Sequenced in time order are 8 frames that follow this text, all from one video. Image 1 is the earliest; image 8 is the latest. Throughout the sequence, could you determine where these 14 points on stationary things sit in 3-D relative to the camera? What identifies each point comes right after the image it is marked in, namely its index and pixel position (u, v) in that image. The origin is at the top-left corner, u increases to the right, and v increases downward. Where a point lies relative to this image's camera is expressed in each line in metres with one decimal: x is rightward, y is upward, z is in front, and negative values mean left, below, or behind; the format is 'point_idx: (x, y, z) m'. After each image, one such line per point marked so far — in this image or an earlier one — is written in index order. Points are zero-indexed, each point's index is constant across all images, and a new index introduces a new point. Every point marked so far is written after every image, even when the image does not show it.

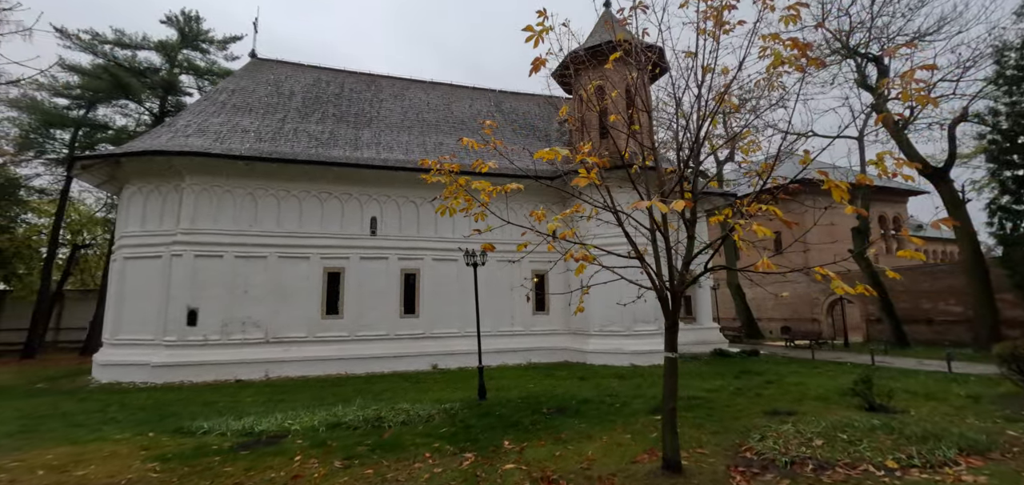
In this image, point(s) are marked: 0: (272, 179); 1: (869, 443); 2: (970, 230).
0: (-7.6, +2.0, +16.3) m
1: (+4.4, -2.5, +6.4) m
2: (+16.9, +0.6, +19.0) m
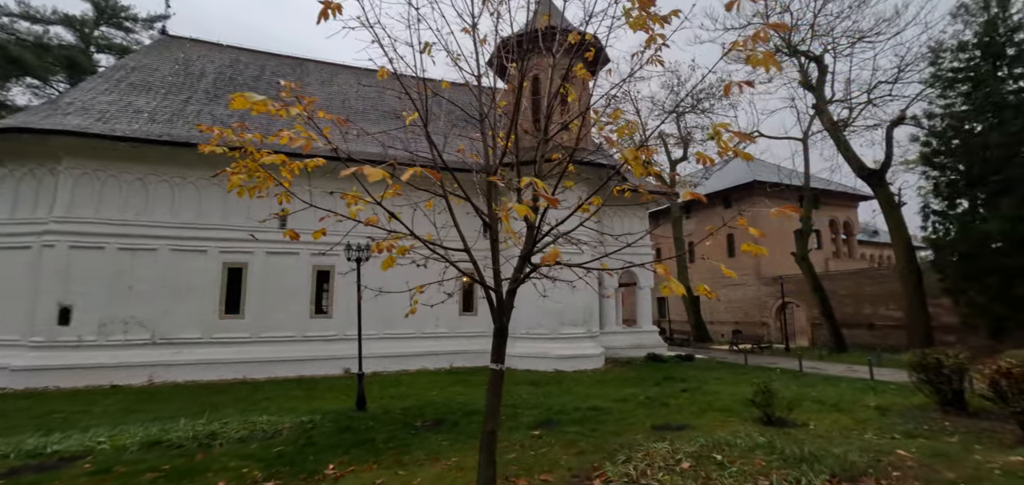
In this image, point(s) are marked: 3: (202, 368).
0: (-10.0, +2.3, +14.9) m
1: (+2.4, -2.4, +5.6) m
2: (+14.3, +0.4, +18.8) m
3: (-8.6, -3.5, +14.3) m
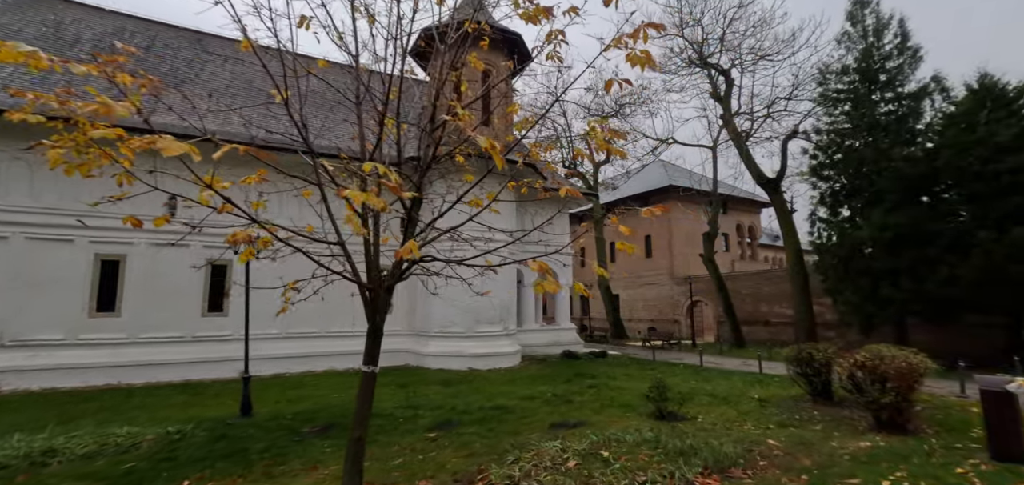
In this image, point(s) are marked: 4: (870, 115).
0: (-12.3, +2.5, +13.1) m
1: (+1.2, -2.4, +5.6) m
2: (+11.2, +0.3, +20.3) m
3: (-10.9, -3.2, +12.8) m
4: (+12.8, +4.5, +18.2) m
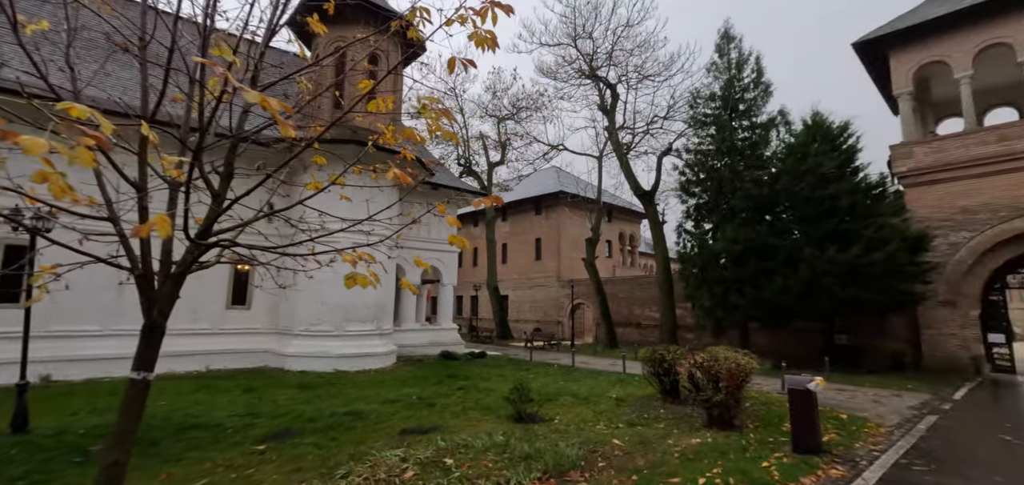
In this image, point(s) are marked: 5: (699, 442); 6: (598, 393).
0: (-15.0, +3.2, +10.0) m
1: (-0.5, -2.3, +5.3) m
2: (+6.5, 0.0, +21.8) m
3: (-13.8, -2.6, +9.9) m
4: (+8.6, +4.1, +20.0) m
5: (+2.1, -2.3, +5.9) m
6: (+1.7, -3.0, +10.2) m
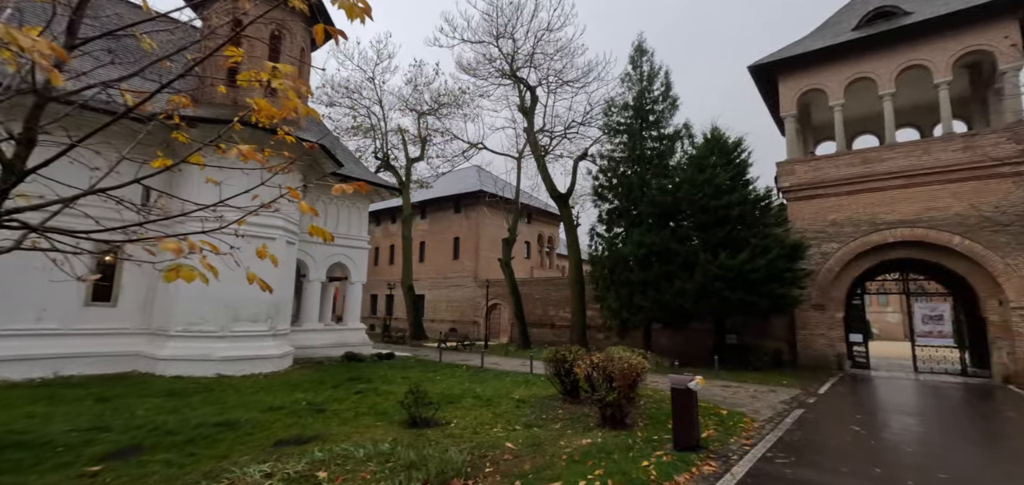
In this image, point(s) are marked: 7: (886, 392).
0: (-16.5, +3.6, +7.4) m
1: (-1.6, -2.3, +5.0) m
2: (+2.8, -0.2, +22.3) m
3: (-15.5, -2.3, +7.5) m
4: (+5.3, +3.9, +21.0) m
5: (+0.9, -2.3, +6.0) m
6: (-0.2, -3.0, +10.1) m
7: (+10.0, -3.9, +13.7) m
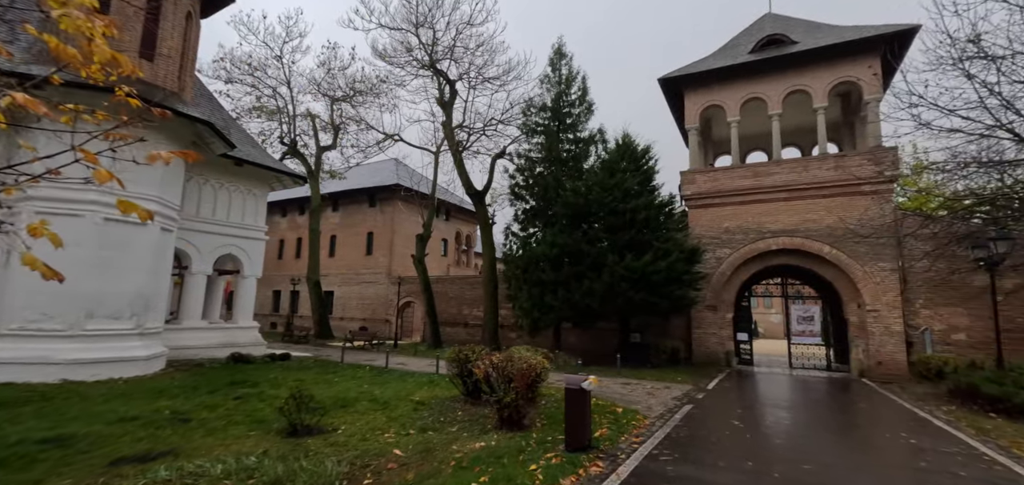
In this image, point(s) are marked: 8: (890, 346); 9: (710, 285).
0: (-17.6, +4.1, +4.5) m
1: (-2.7, -2.2, +4.5) m
2: (-1.0, -0.1, +22.3) m
3: (-16.7, -1.8, +4.7) m
4: (+1.8, +3.9, +21.3) m
5: (-0.3, -2.3, +5.8) m
6: (-2.1, -2.9, +9.8) m
7: (+7.3, -4.1, +14.9) m
8: (+12.1, -3.3, +16.4) m
9: (+7.4, -1.6, +19.3) m
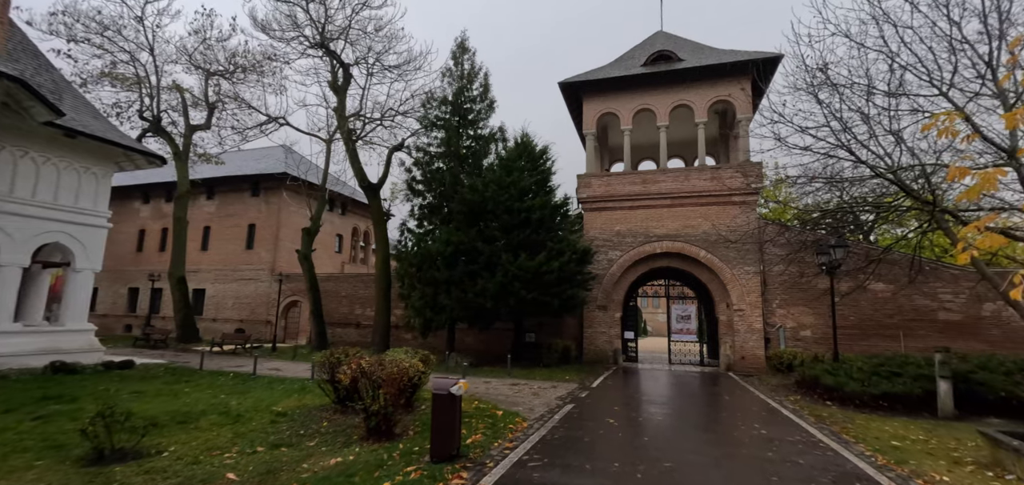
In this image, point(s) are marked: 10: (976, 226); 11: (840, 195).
0: (-18.3, +4.6, +0.7) m
1: (-3.8, -2.1, +3.6) m
2: (-5.5, 0.0, +21.3) m
3: (-17.7, -1.3, +1.1) m
4: (-2.5, +4.0, +20.9) m
5: (-1.8, -2.2, +5.3) m
6: (-4.3, -2.8, +8.8) m
7: (+4.0, -4.2, +15.7) m
8: (+8.4, -3.5, +18.0) m
9: (+3.3, -1.7, +19.9) m
10: (+4.4, +0.2, +5.0) m
11: (+7.8, +1.1, +12.3) m
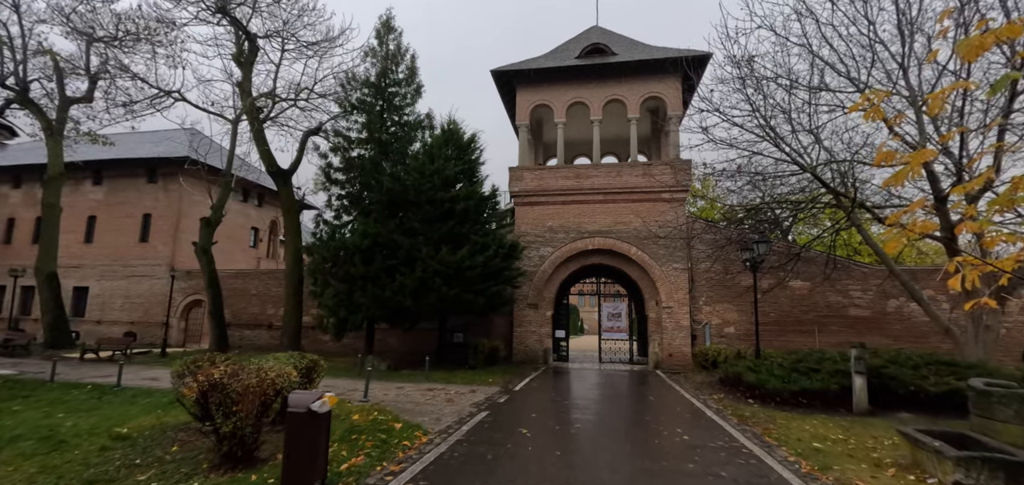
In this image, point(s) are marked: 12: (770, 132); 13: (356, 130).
0: (-18.6, +4.9, -2.4) m
1: (-4.7, -2.0, +2.1) m
2: (-8.4, +0.3, +19.6) m
3: (-18.1, -1.0, -1.9) m
4: (-5.3, +4.2, +19.5) m
5: (-2.8, -2.1, +4.0) m
6: (-5.7, -2.6, +7.3) m
7: (+1.7, -4.1, +15.0) m
8: (+5.8, -3.4, +17.9) m
9: (+0.5, -1.5, +19.2) m
10: (+3.4, +0.3, +4.5) m
11: (+5.9, +1.2, +12.1) m
12: (+6.0, +2.6, +11.9) m
13: (-6.1, +4.3, +19.9) m
